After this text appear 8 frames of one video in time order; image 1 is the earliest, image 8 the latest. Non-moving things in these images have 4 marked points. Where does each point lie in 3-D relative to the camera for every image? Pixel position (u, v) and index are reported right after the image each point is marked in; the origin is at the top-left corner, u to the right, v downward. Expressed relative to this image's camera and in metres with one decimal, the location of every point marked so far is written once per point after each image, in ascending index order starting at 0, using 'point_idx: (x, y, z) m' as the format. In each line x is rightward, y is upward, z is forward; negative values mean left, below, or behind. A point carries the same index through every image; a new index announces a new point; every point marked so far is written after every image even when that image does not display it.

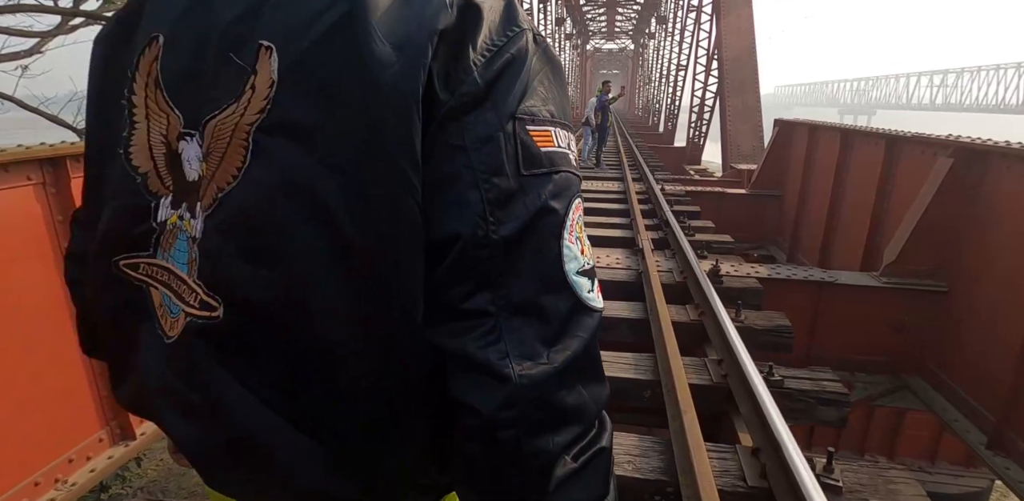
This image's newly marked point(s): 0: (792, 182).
0: (+3.6, +0.9, +6.4) m
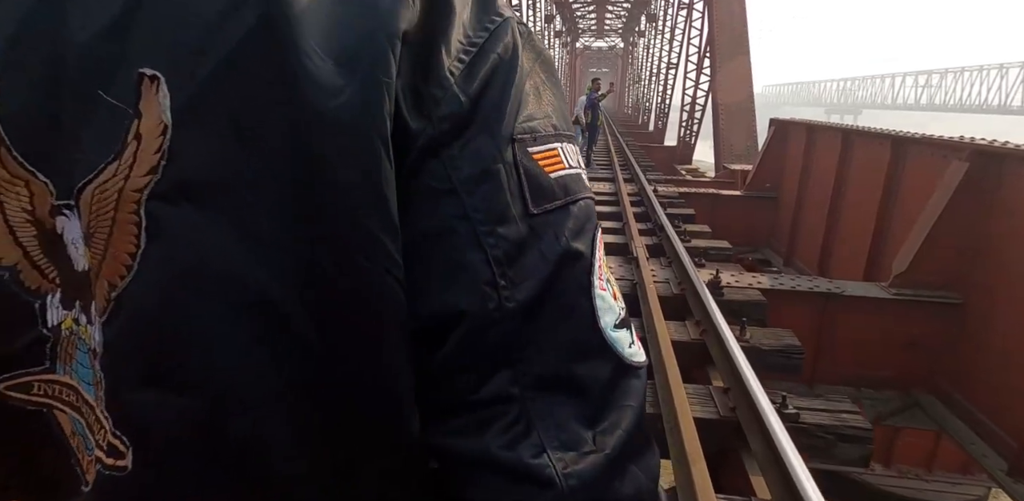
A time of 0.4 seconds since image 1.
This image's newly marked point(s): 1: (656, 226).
0: (+3.4, +0.8, +6.2) m
1: (+1.4, +0.2, +4.9) m
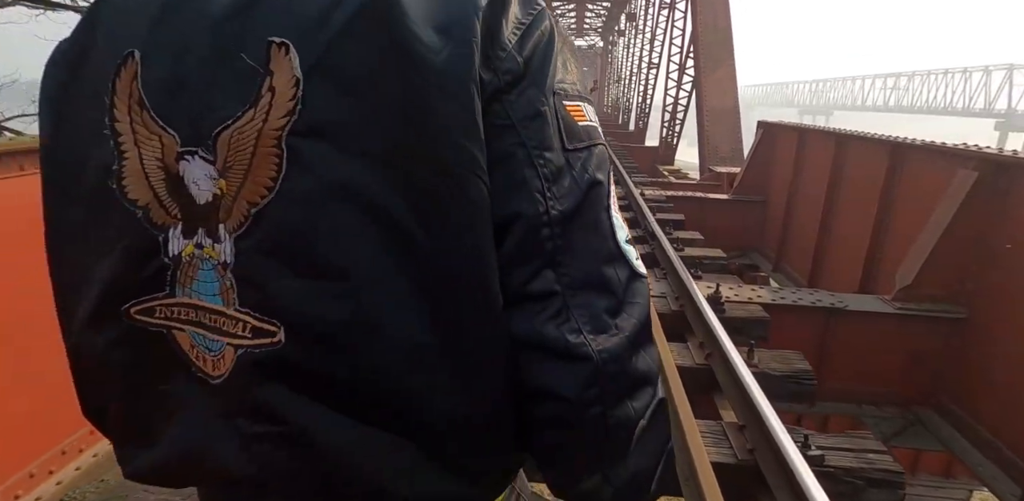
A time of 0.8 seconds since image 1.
0: (+3.2, +0.7, +6.1) m
1: (+1.2, +0.2, +4.7) m
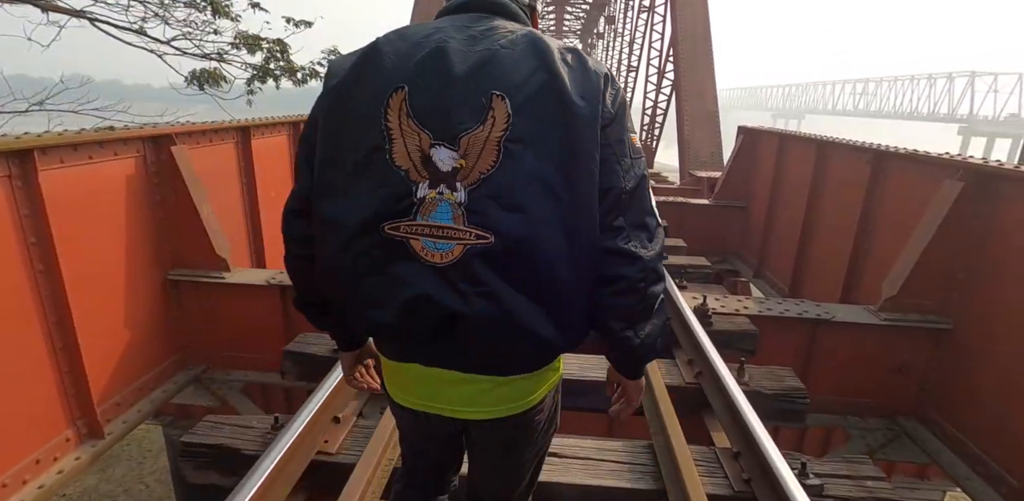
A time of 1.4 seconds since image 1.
0: (+3.0, +0.7, +6.1) m
1: (+1.1, +0.1, +4.6) m
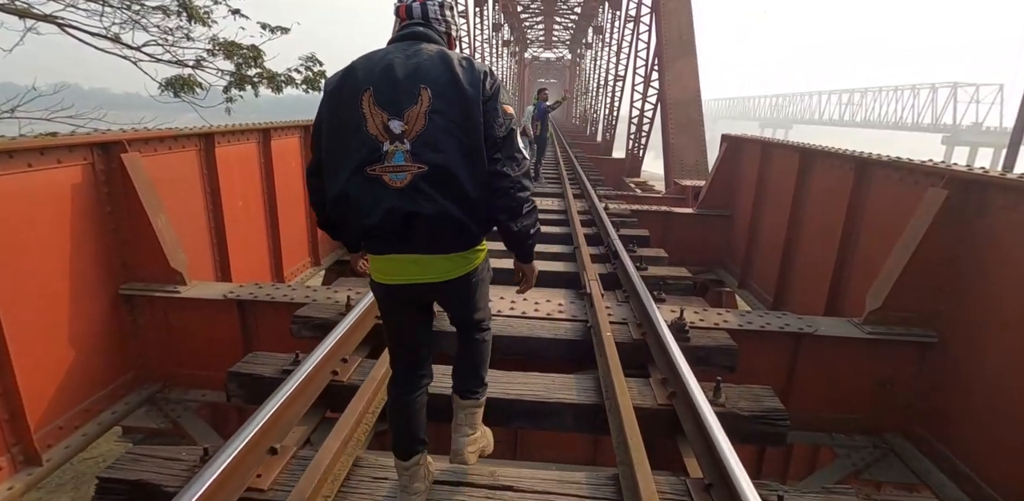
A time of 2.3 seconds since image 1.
0: (+2.8, +0.6, +6.0) m
1: (+0.9, 0.0, +4.5) m
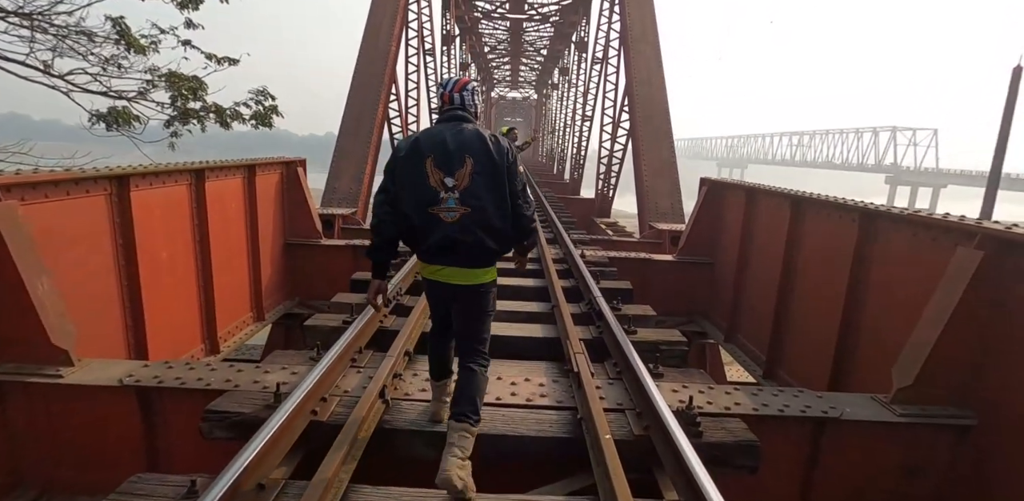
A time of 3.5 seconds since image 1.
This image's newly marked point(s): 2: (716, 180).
0: (+2.4, 0.0, +5.7) m
1: (+0.6, -0.5, +4.0) m
2: (+2.4, +0.8, +6.0) m
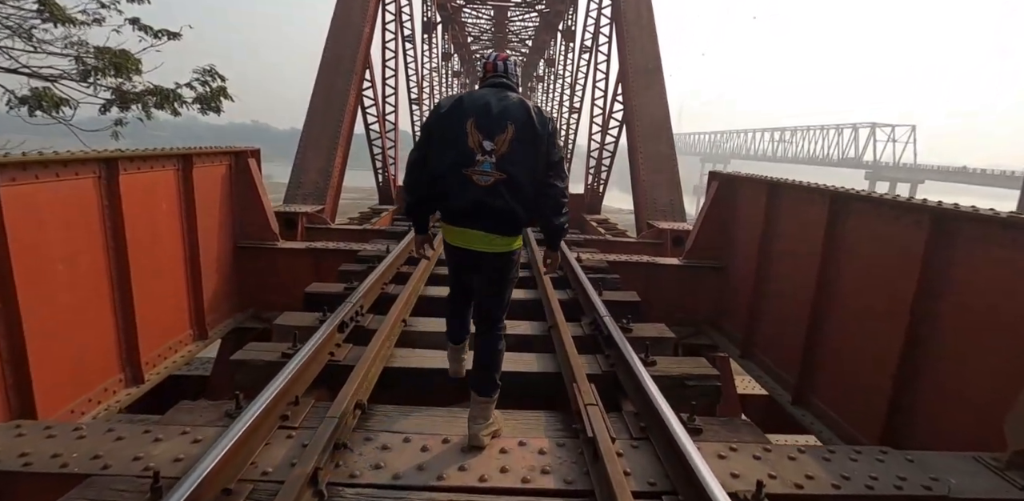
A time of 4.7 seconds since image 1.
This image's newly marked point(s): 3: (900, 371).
0: (+2.3, 0.0, +5.0) m
1: (+0.5, -0.5, +3.3) m
2: (+2.3, +0.8, +5.4) m
3: (+2.3, -0.7, +3.0) m
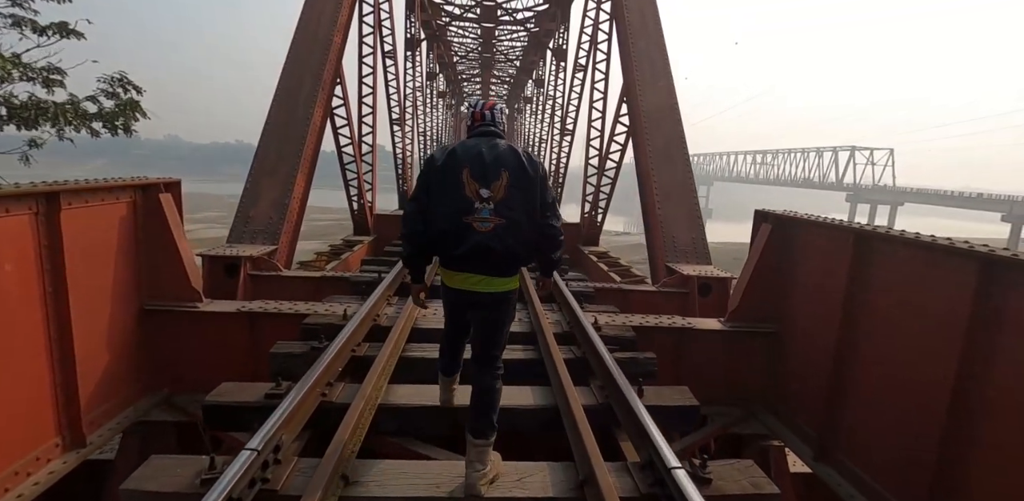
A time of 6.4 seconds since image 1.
0: (+2.3, -0.5, +3.8) m
1: (+0.6, -0.9, +2.1) m
2: (+2.3, +0.3, +4.2) m
3: (+2.3, -1.1, +1.8) m
